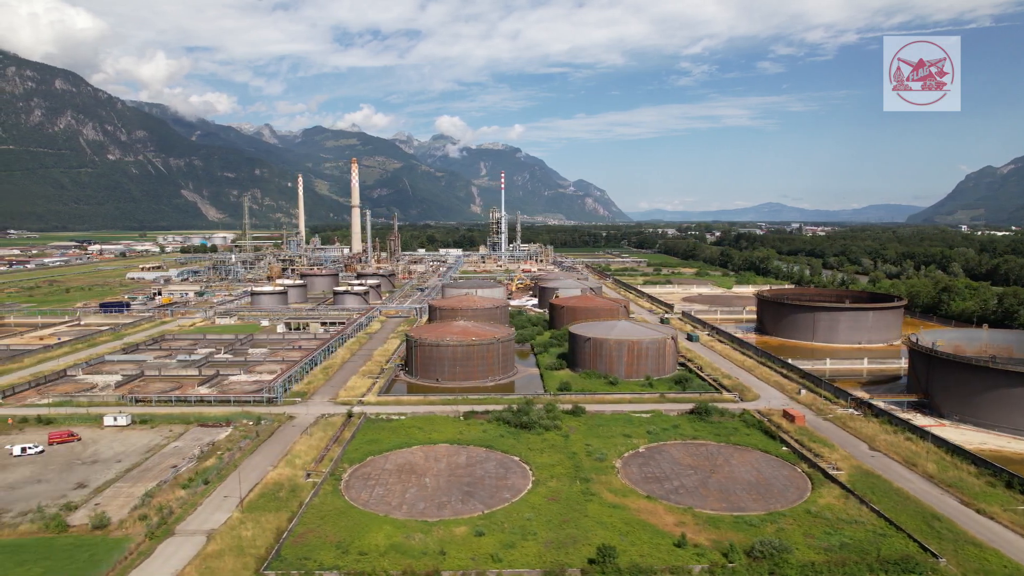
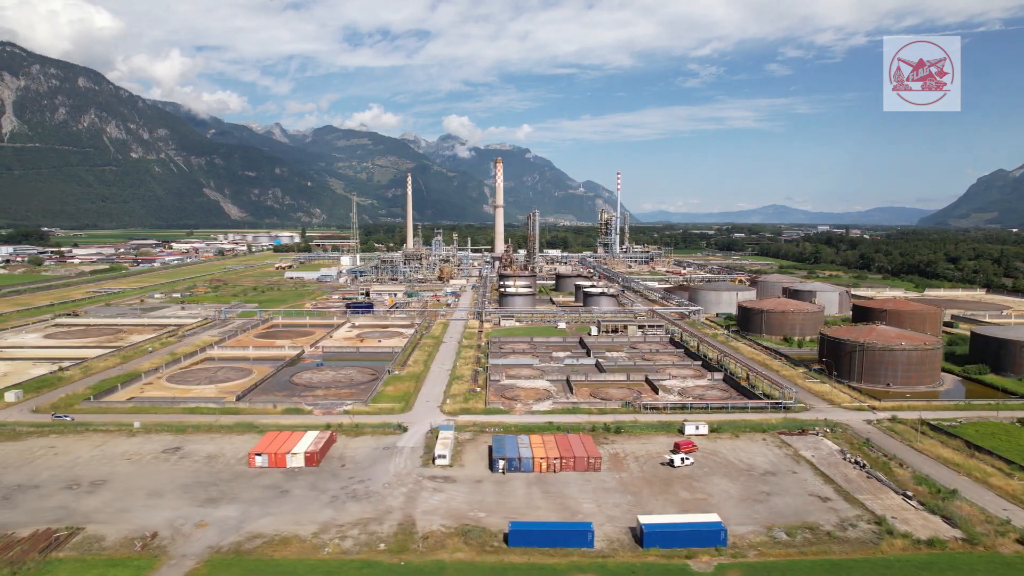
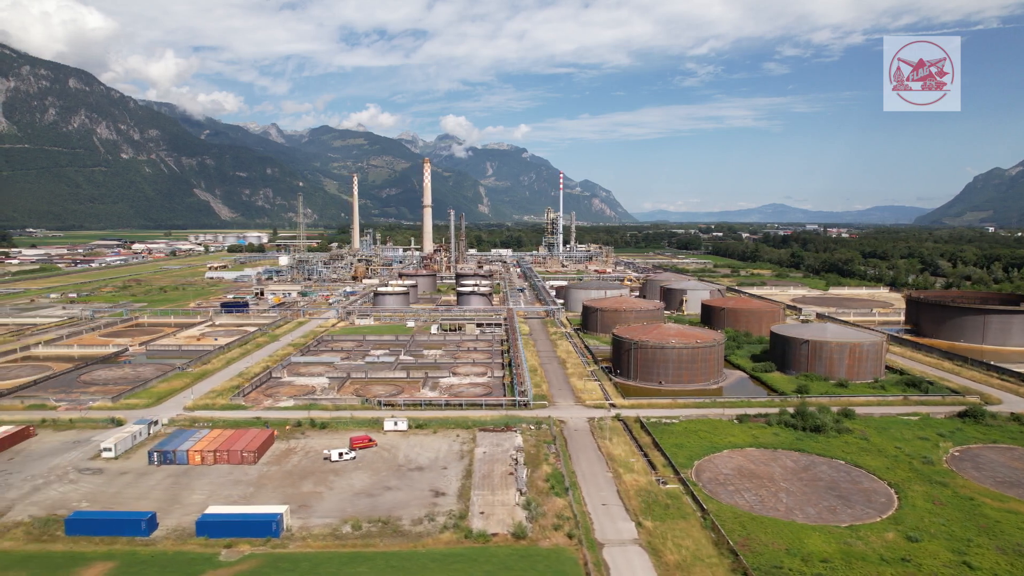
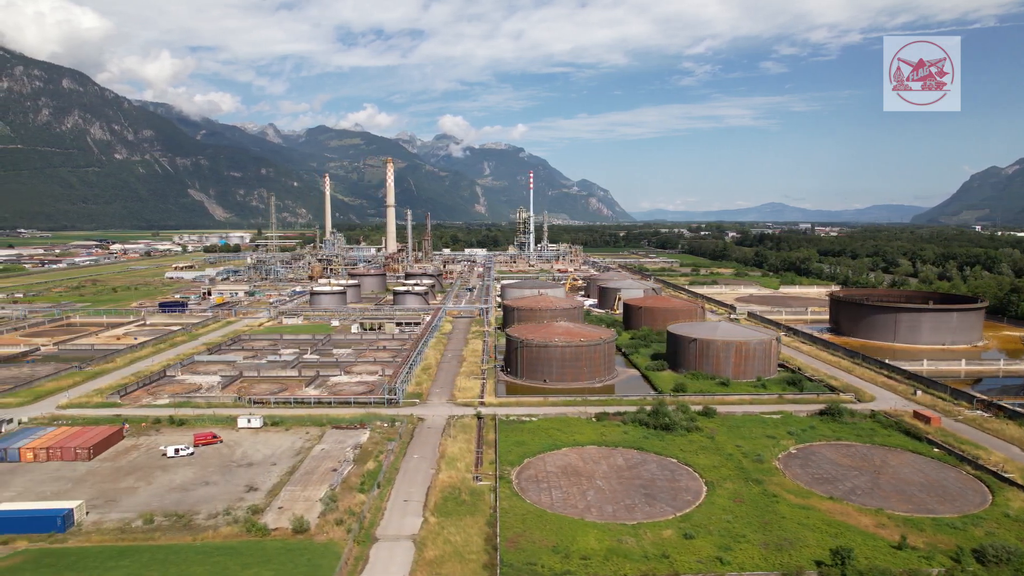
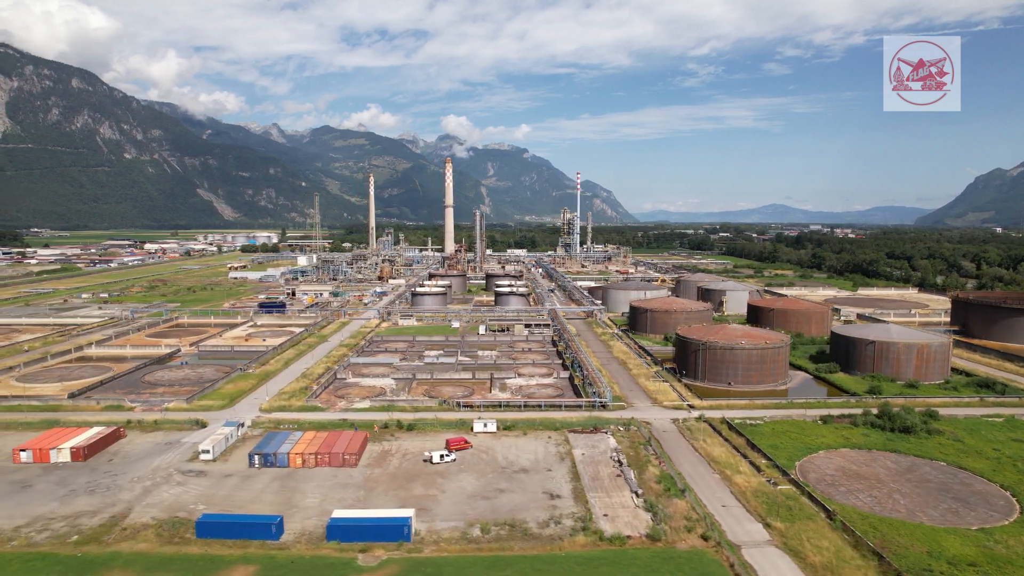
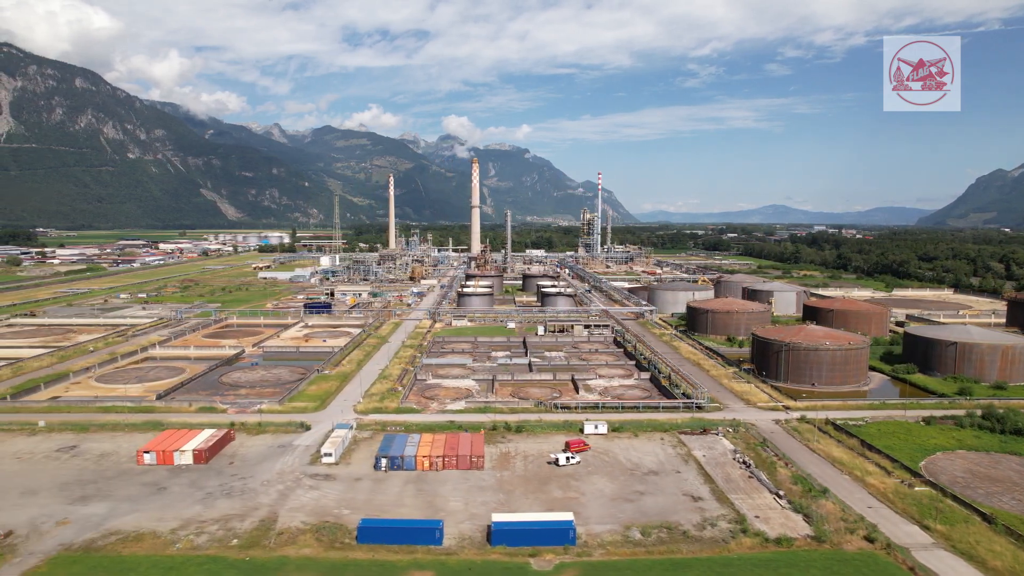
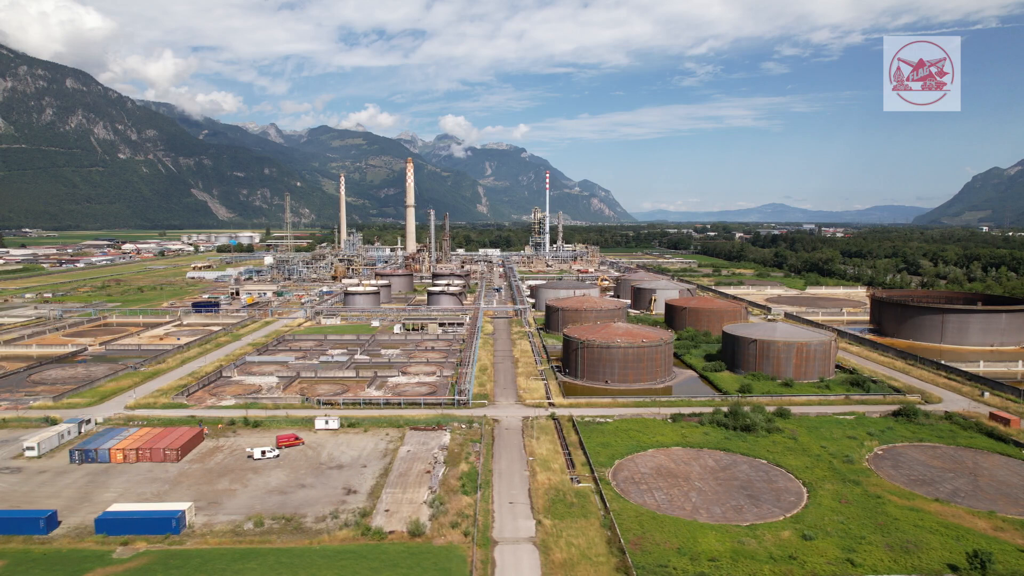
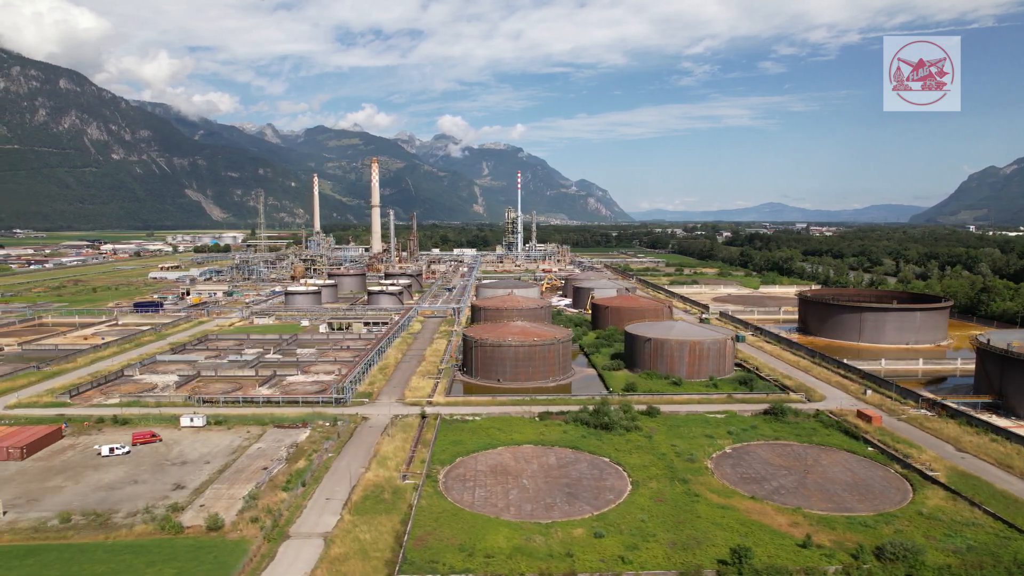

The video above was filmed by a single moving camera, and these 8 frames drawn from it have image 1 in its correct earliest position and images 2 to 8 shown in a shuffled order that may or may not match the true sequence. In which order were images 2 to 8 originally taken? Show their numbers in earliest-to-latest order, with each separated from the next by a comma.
8, 4, 7, 3, 5, 6, 2
